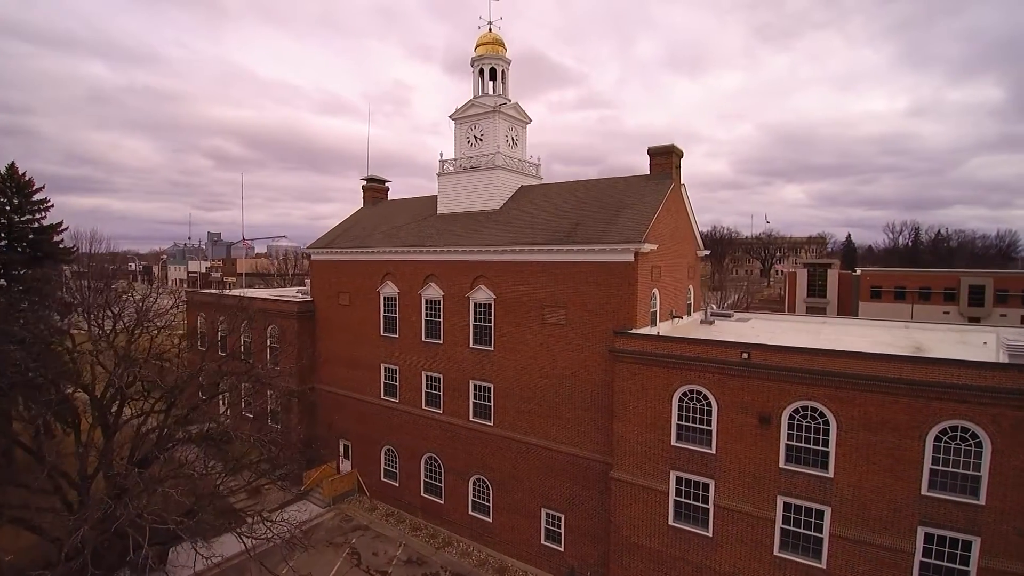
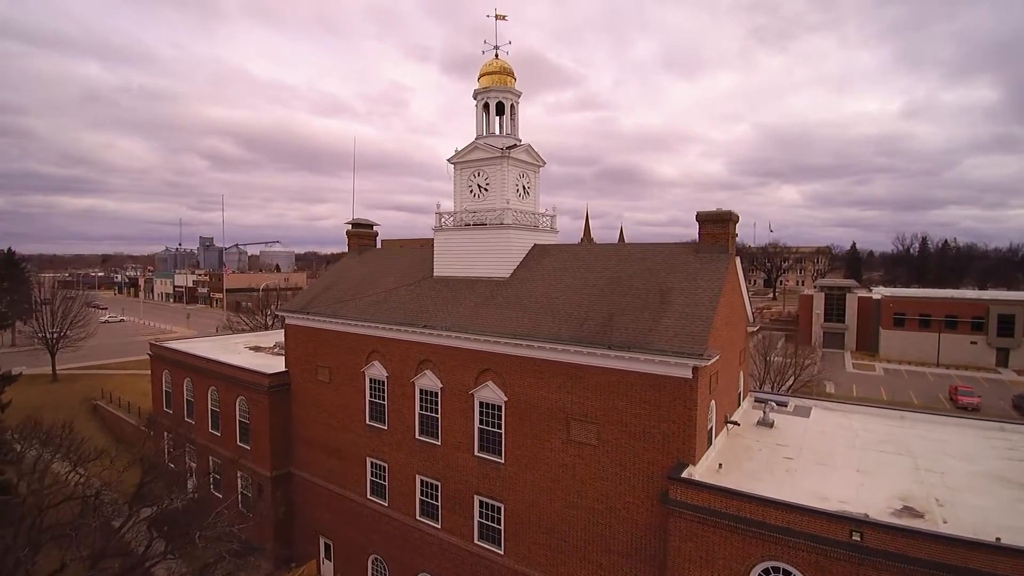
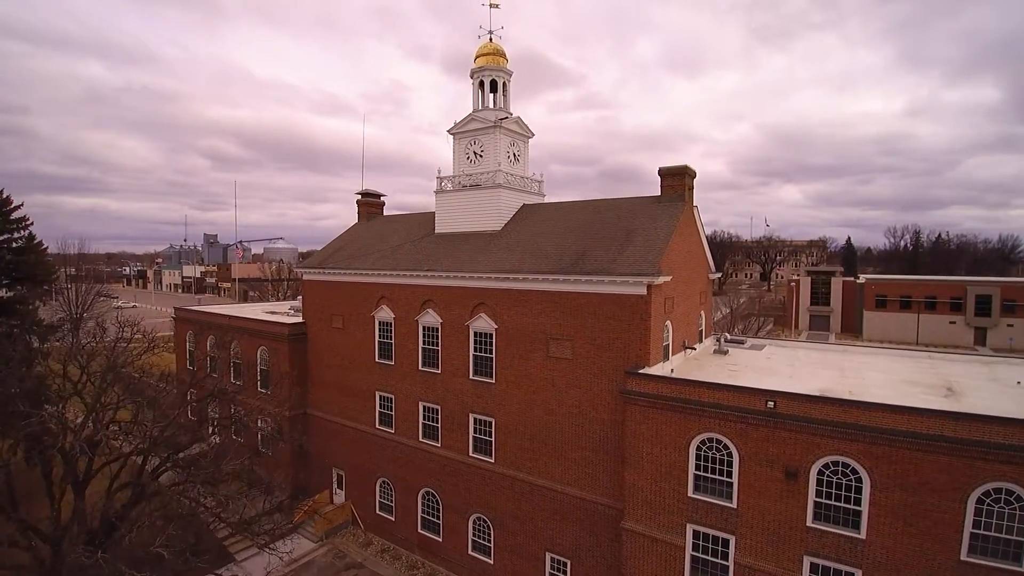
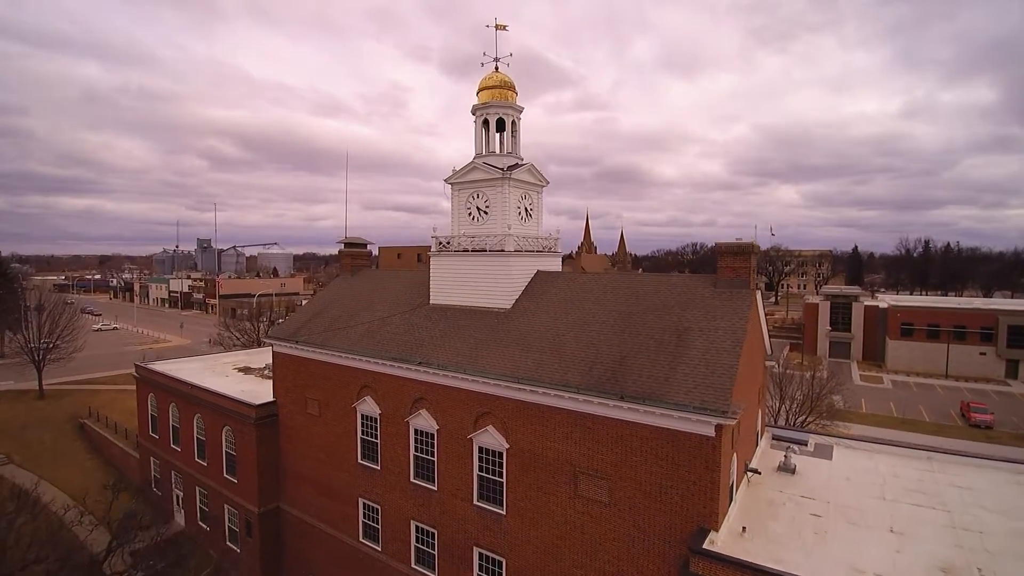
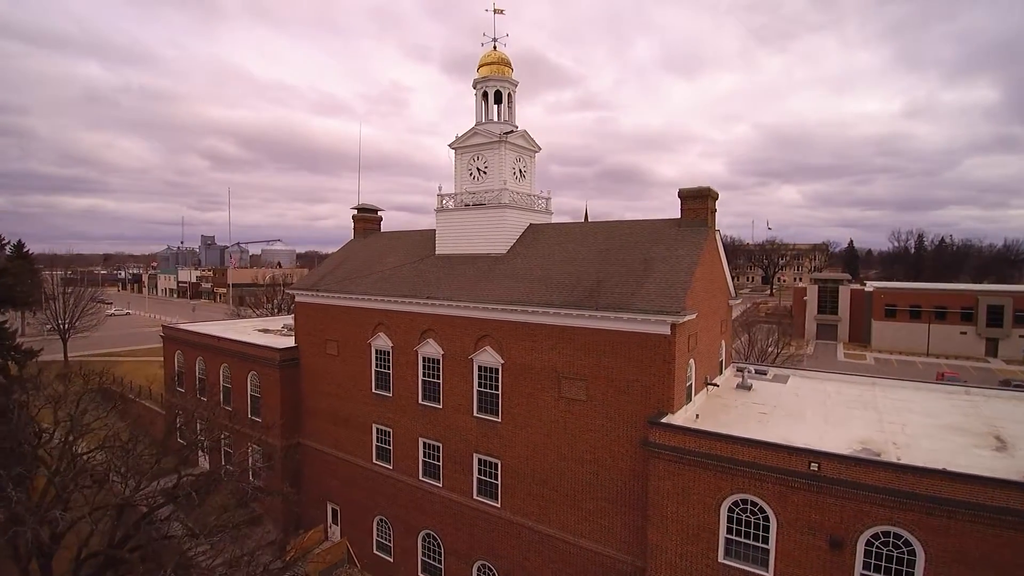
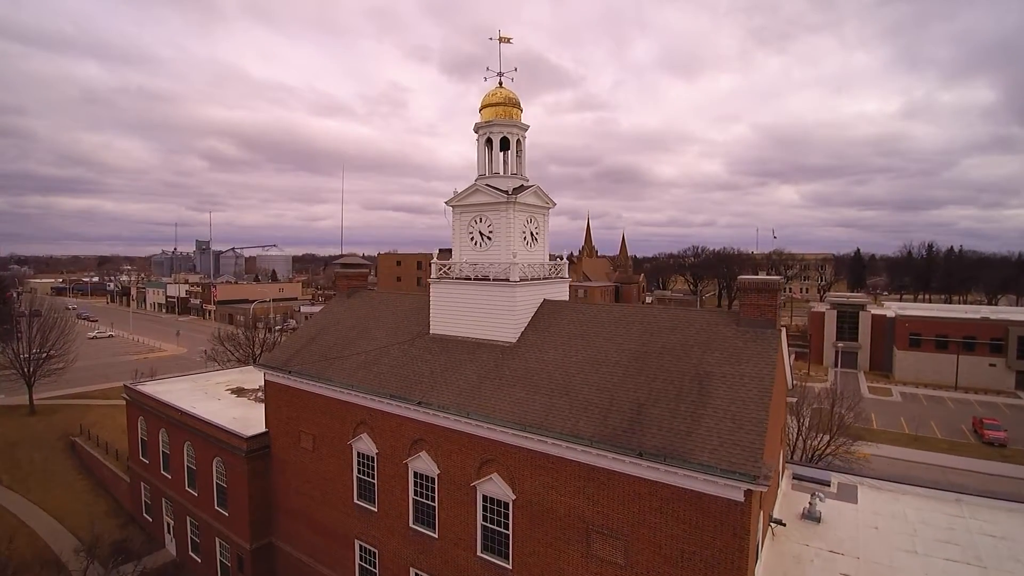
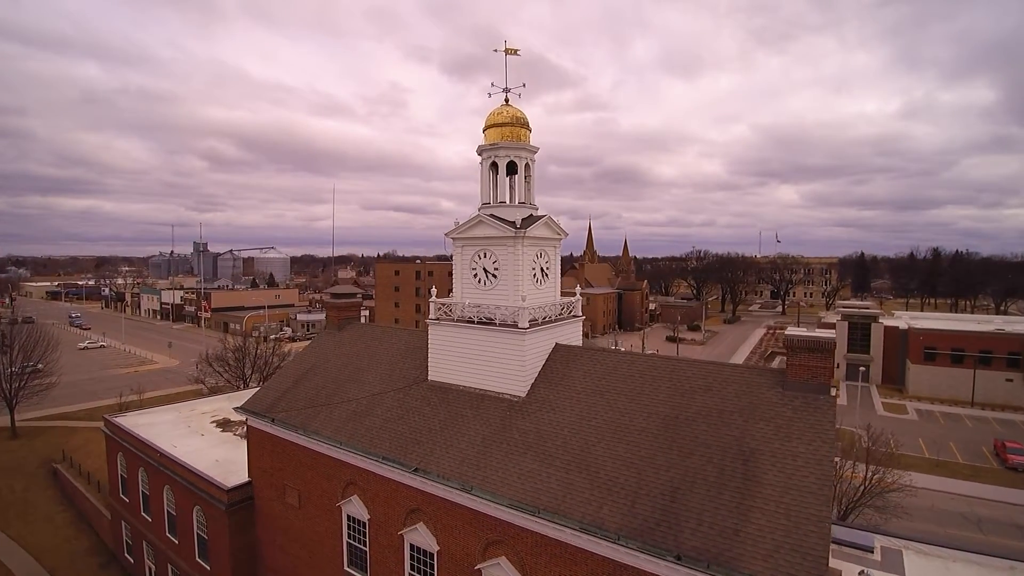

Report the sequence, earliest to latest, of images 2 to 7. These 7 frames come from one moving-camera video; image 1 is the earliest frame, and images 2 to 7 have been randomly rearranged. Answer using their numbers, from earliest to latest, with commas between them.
3, 5, 2, 4, 6, 7
